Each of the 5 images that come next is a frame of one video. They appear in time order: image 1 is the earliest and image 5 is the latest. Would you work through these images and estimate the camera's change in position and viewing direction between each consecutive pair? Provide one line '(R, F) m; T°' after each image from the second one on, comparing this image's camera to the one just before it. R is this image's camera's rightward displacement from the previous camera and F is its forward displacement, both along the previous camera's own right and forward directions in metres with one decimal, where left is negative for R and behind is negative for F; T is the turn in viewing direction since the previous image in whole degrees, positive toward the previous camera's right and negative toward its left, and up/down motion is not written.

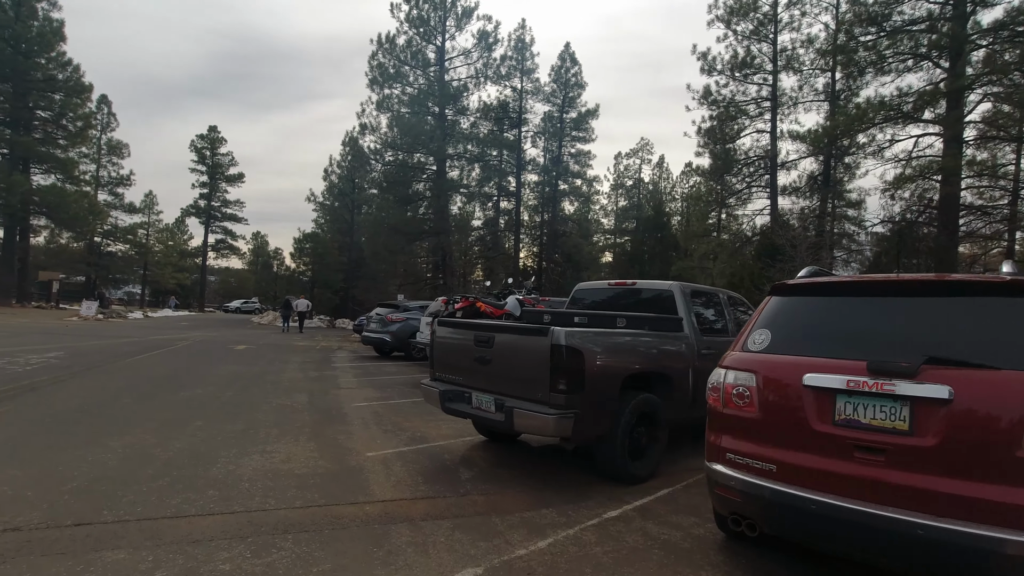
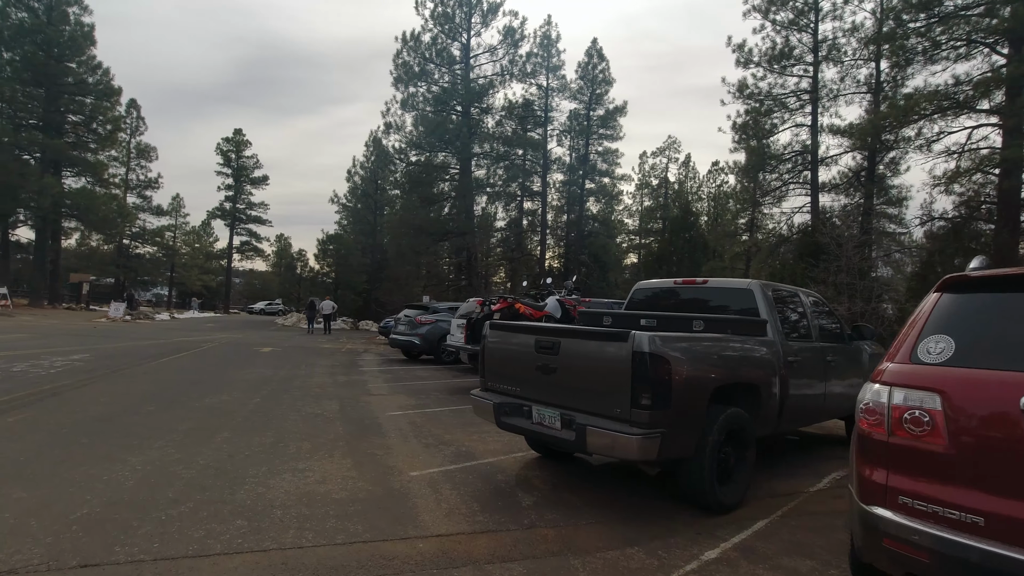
(-0.4, +0.7) m; -2°
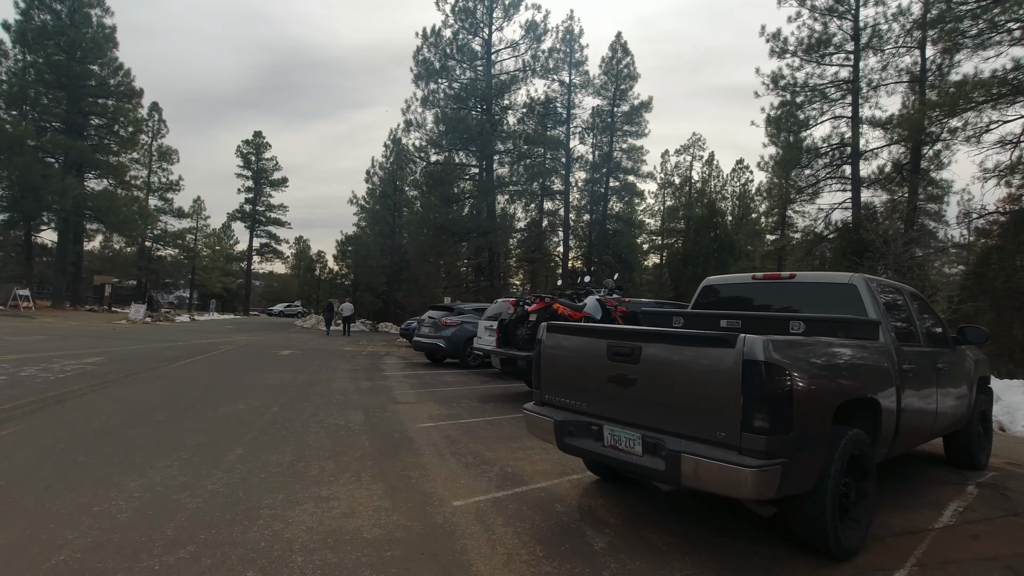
(-0.4, +0.9) m; -2°
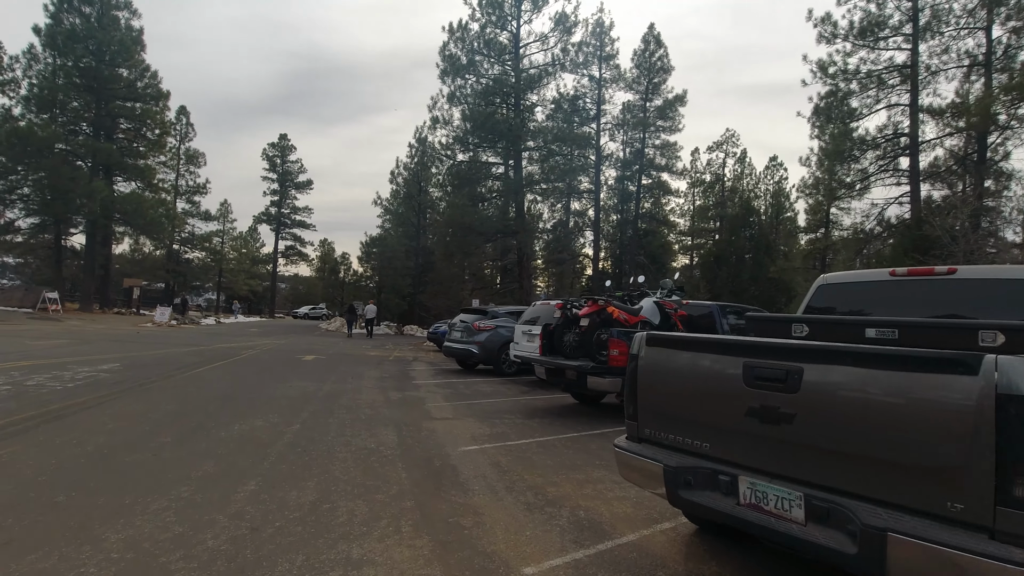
(-0.4, +1.1) m; -2°
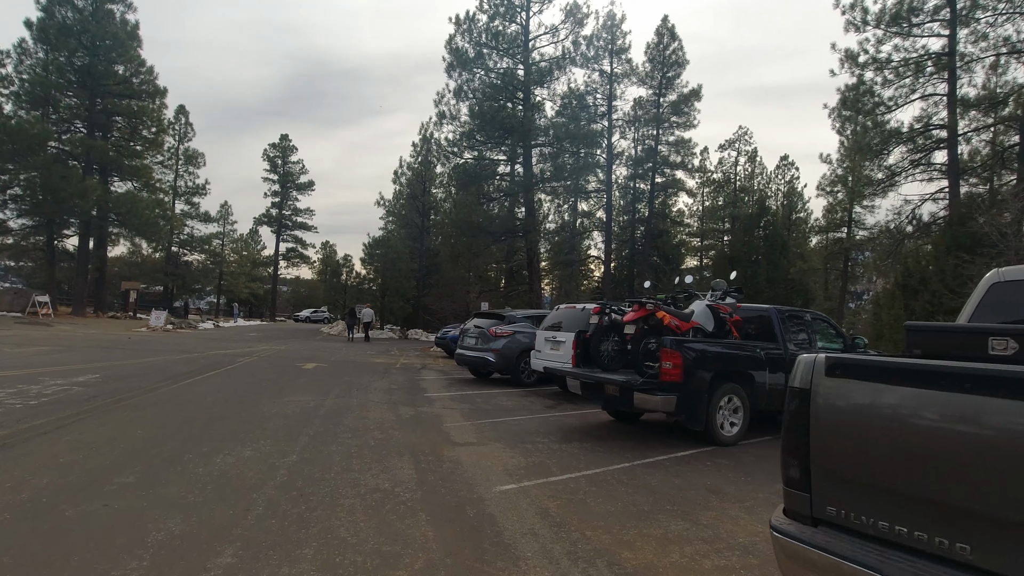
(-0.4, +1.3) m; 0°
